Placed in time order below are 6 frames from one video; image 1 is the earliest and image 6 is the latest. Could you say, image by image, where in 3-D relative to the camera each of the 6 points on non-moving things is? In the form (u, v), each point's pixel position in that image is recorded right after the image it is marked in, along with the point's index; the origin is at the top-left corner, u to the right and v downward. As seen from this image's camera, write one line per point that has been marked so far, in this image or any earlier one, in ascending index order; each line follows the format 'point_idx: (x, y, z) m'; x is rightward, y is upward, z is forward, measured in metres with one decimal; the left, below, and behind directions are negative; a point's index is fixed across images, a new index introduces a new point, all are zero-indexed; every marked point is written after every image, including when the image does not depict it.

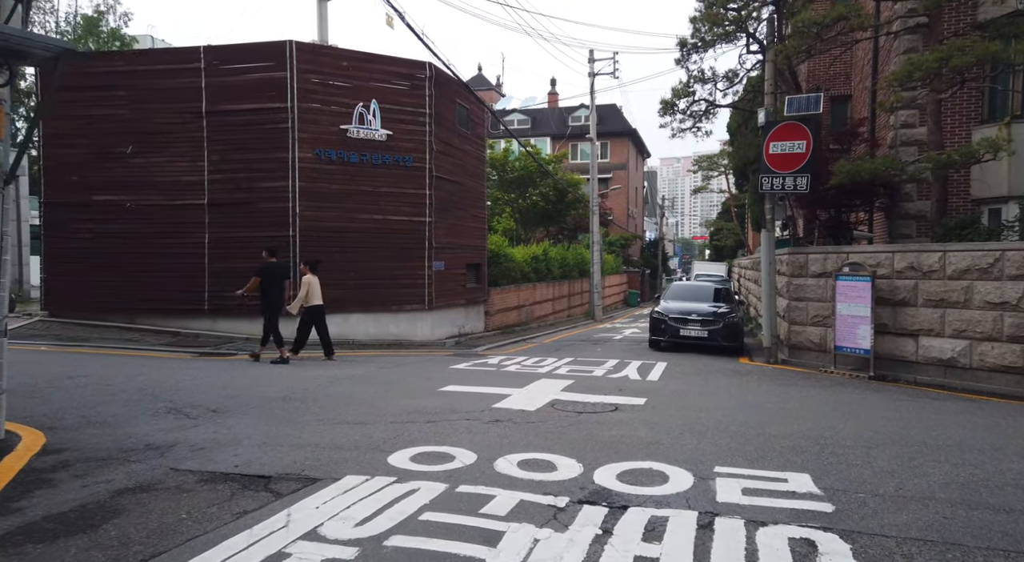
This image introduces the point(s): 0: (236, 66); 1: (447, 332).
0: (-5.5, +4.3, +14.6) m
1: (-1.5, -1.2, +17.4) m
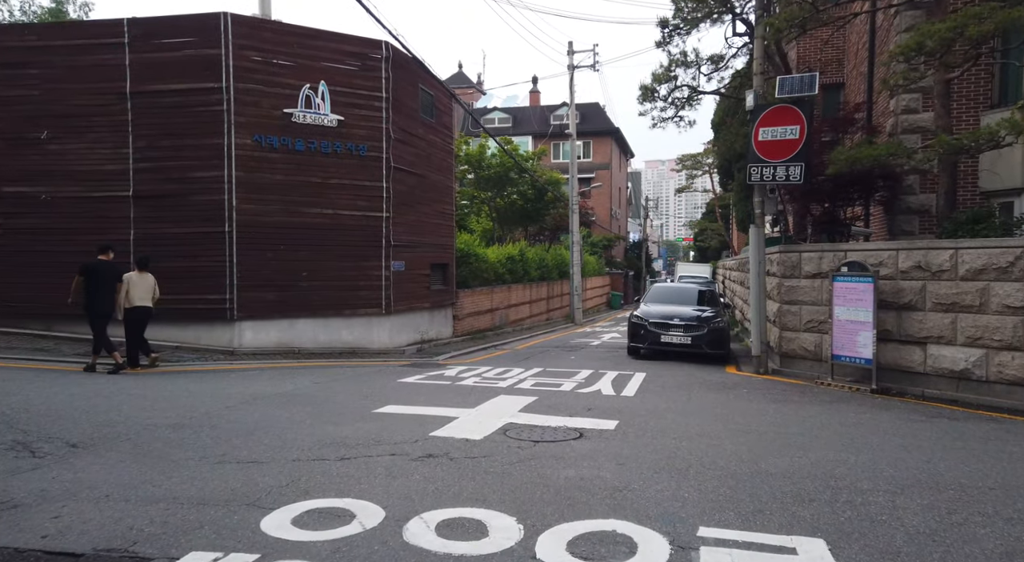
0: (-6.2, +4.3, +13.0) m
1: (-2.3, -1.3, +15.9) m
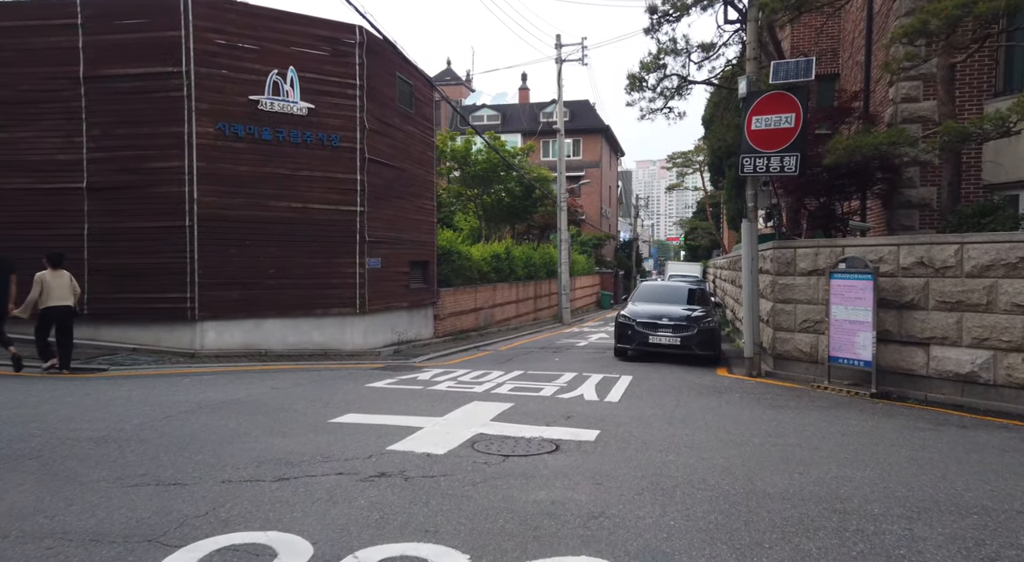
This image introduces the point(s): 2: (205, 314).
0: (-6.5, +4.3, +12.2) m
1: (-2.6, -1.2, +15.2) m
2: (-5.2, -0.6, +12.4) m
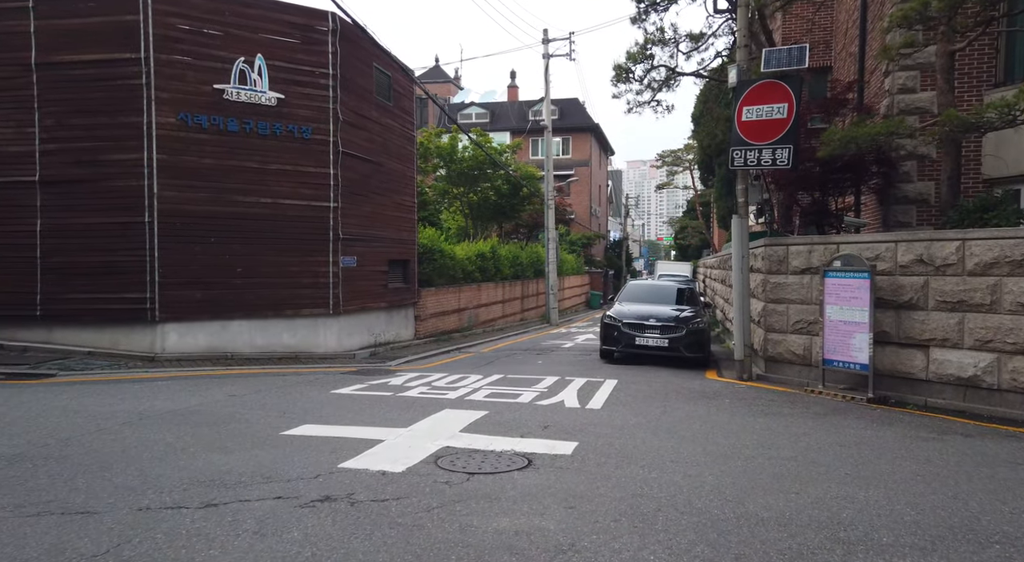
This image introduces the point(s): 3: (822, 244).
0: (-6.9, +4.3, +11.5) m
1: (-3.0, -1.2, +14.5) m
2: (-5.5, -0.6, +11.7) m
3: (+4.6, +0.6, +10.7) m
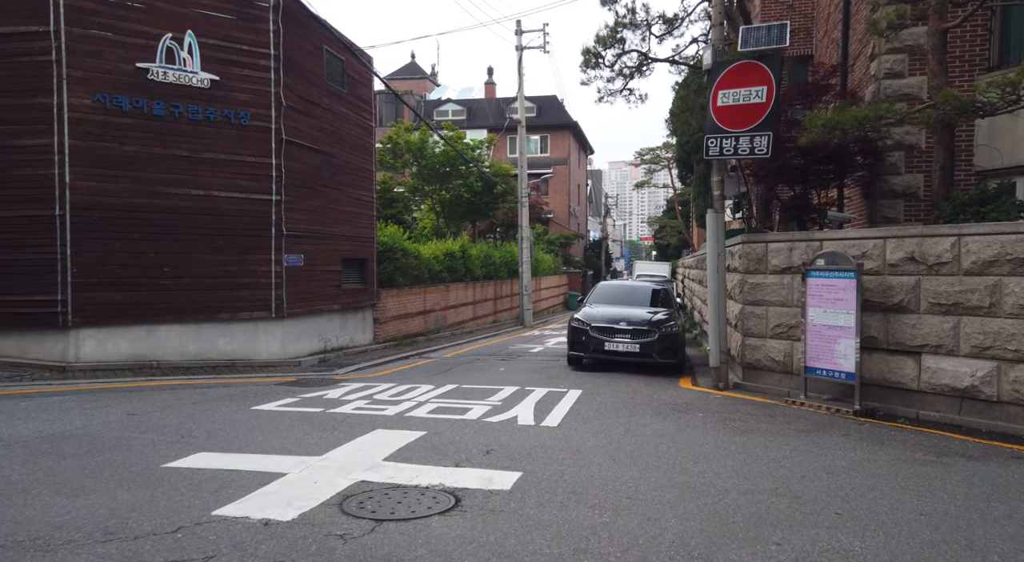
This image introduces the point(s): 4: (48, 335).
0: (-7.5, +4.3, +10.3) m
1: (-3.7, -1.2, +13.4) m
2: (-6.2, -0.6, +10.6) m
3: (+3.9, +0.5, +9.8) m
4: (-6.7, -0.8, +10.6) m
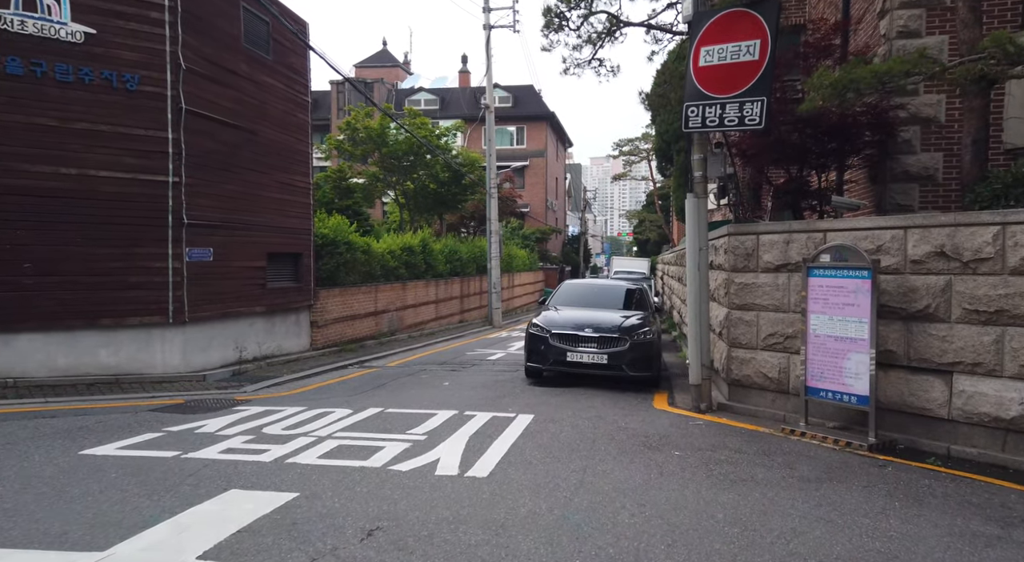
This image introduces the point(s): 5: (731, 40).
0: (-8.3, +4.3, +8.2) m
1: (-4.5, -1.2, +11.4) m
2: (-6.9, -0.6, +8.5) m
3: (+3.2, +0.5, +8.0) m
4: (-7.5, -0.8, +8.4) m
5: (+2.4, +2.7, +8.1) m
